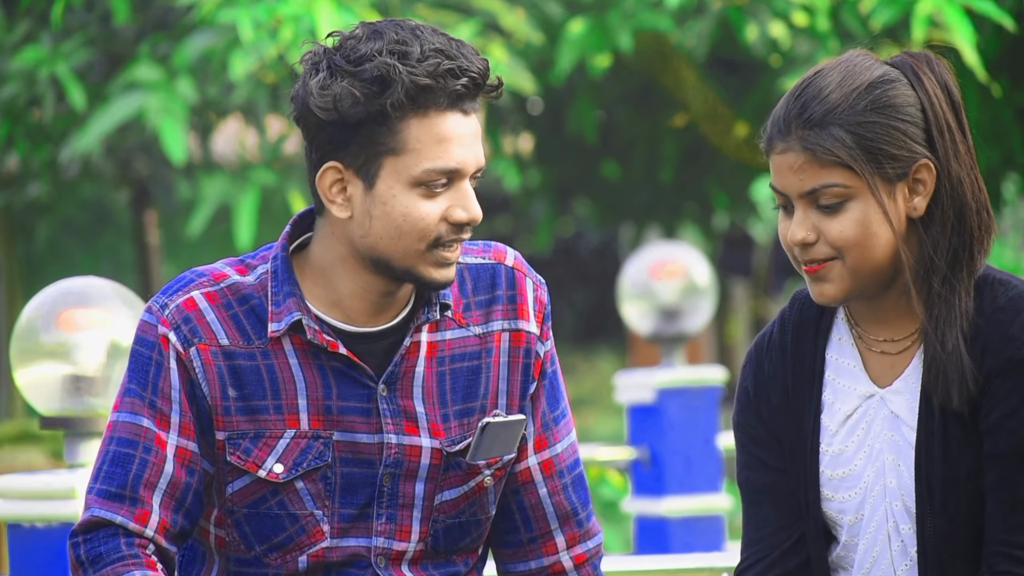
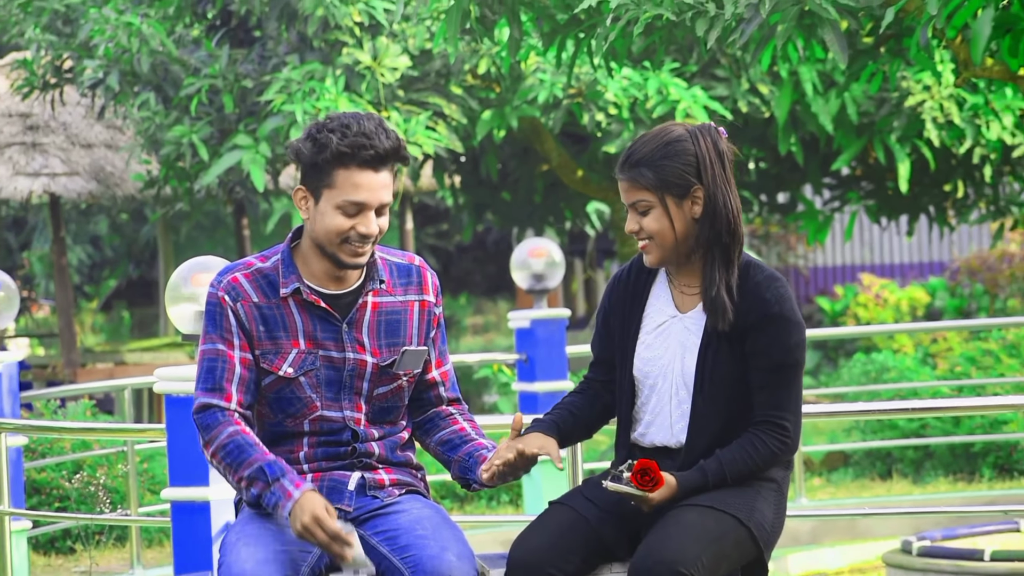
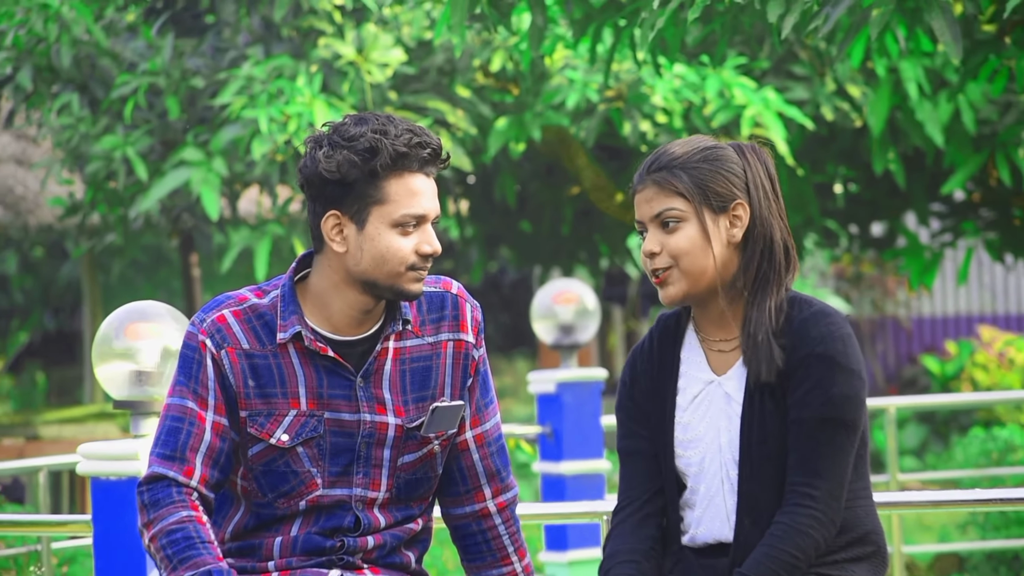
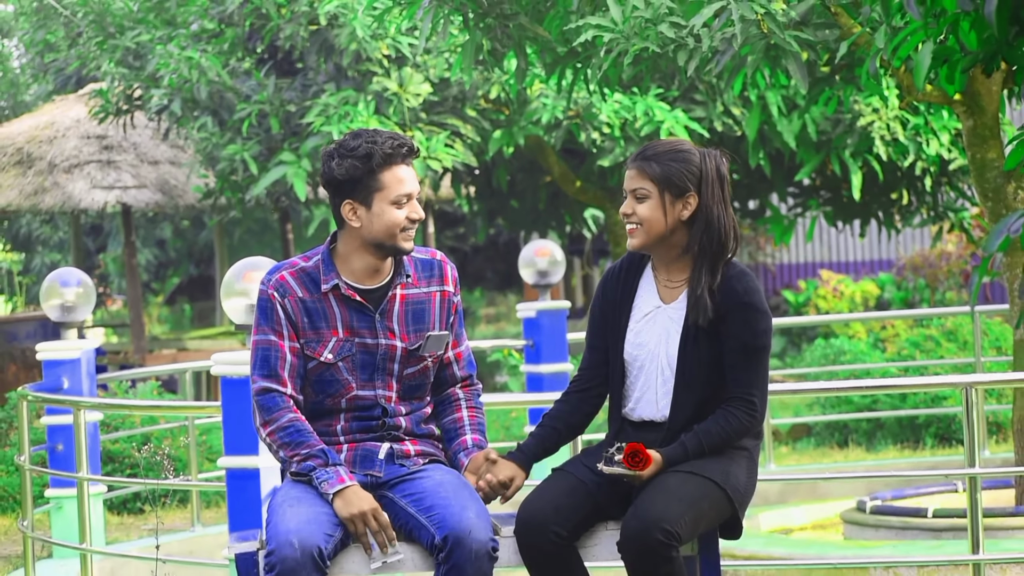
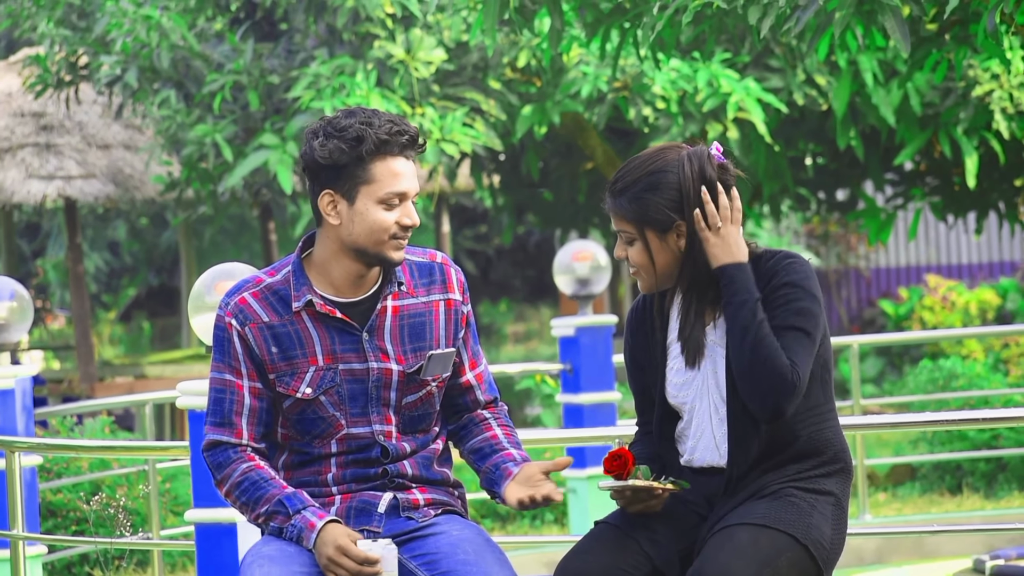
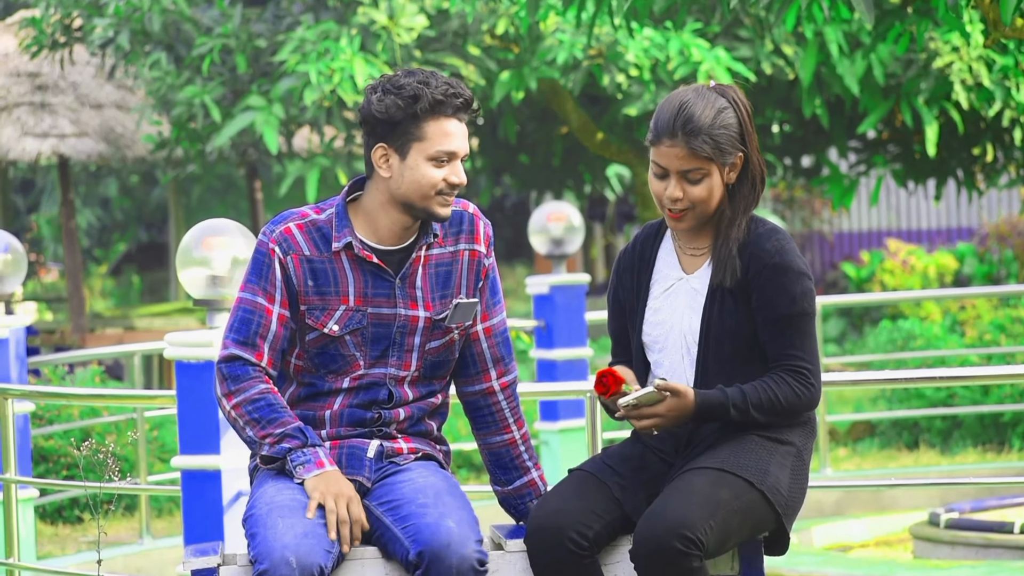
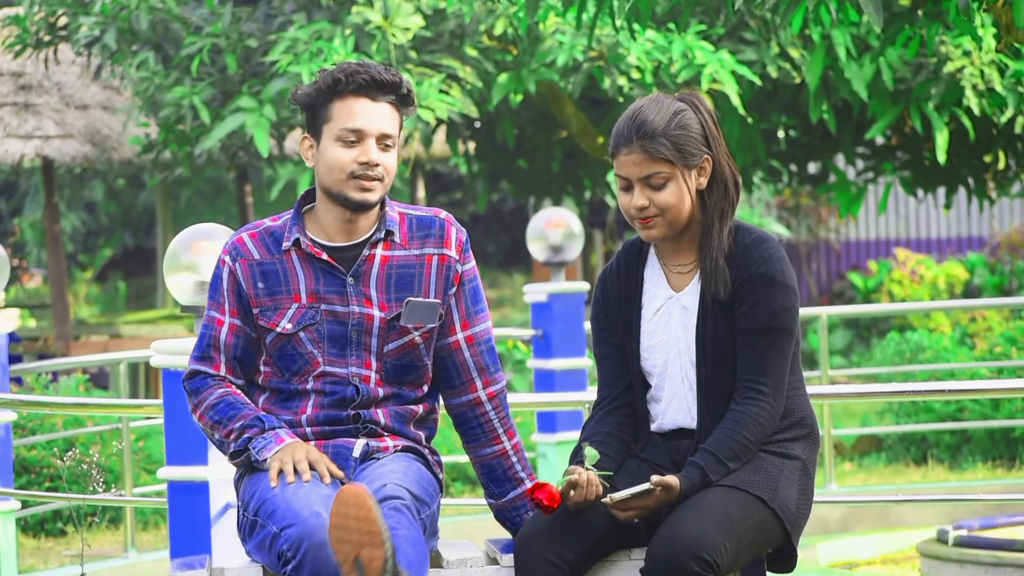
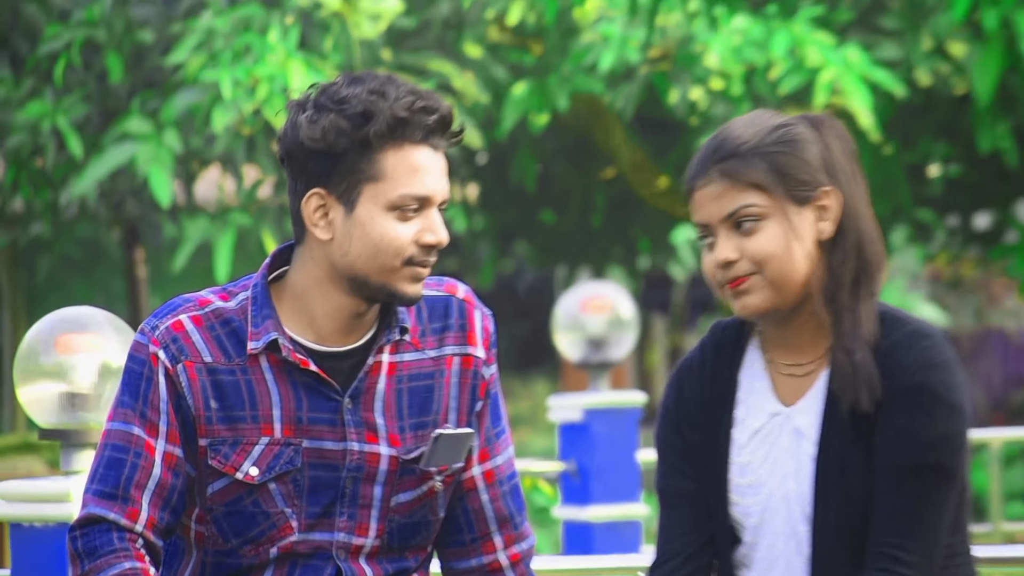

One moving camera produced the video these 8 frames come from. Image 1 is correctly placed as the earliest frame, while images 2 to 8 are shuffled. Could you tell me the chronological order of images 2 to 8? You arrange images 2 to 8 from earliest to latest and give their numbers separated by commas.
8, 3, 7, 6, 5, 2, 4
